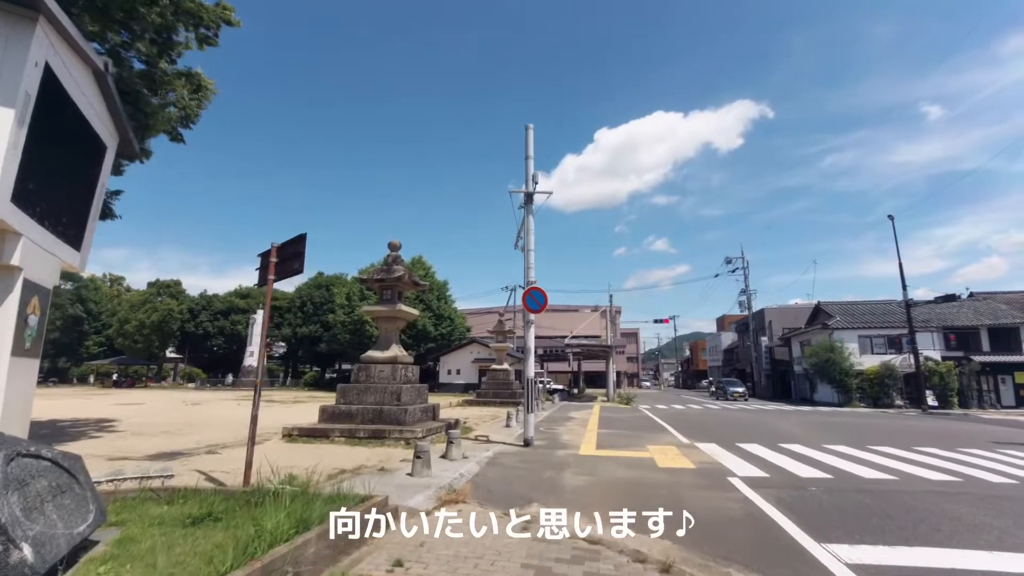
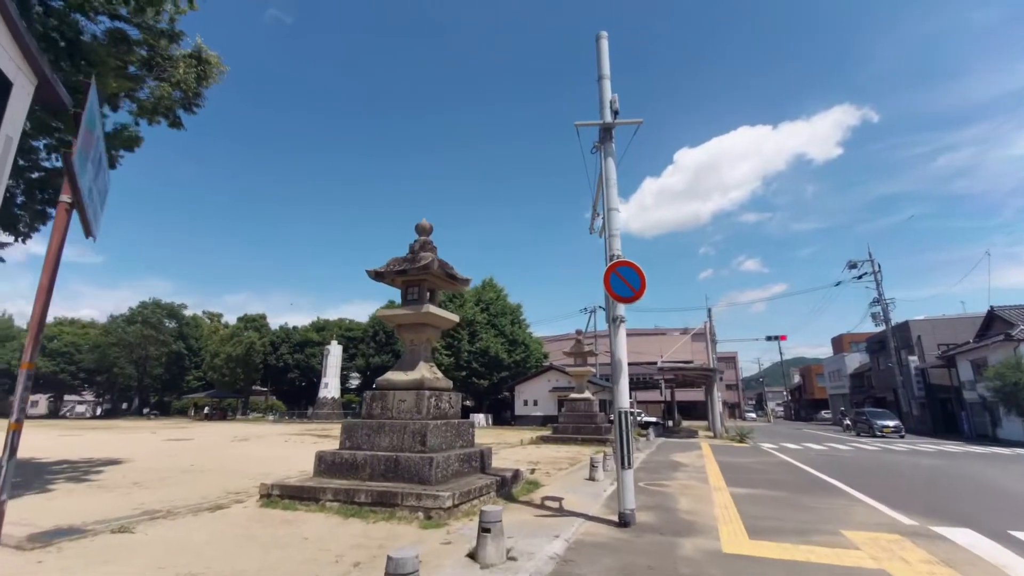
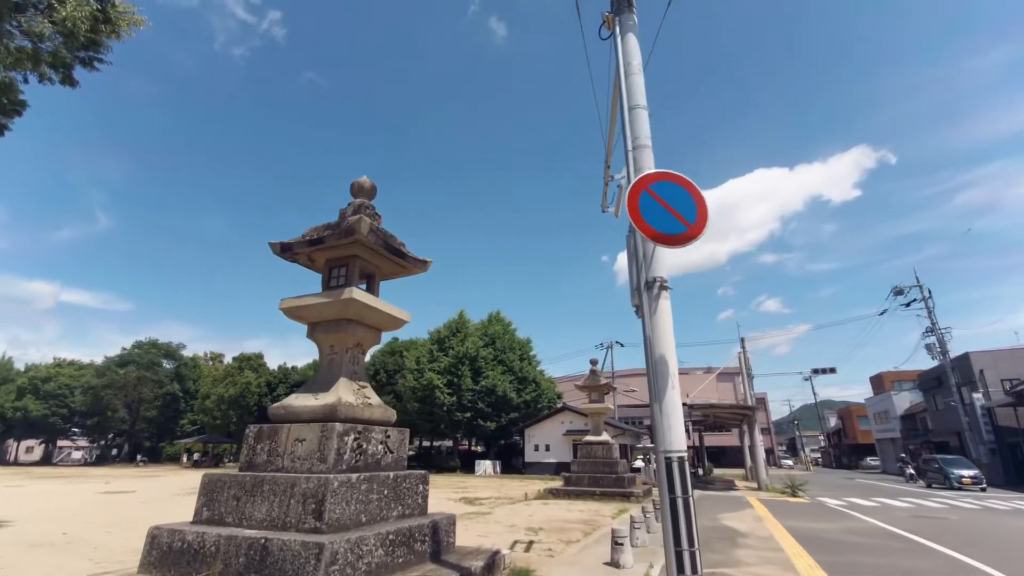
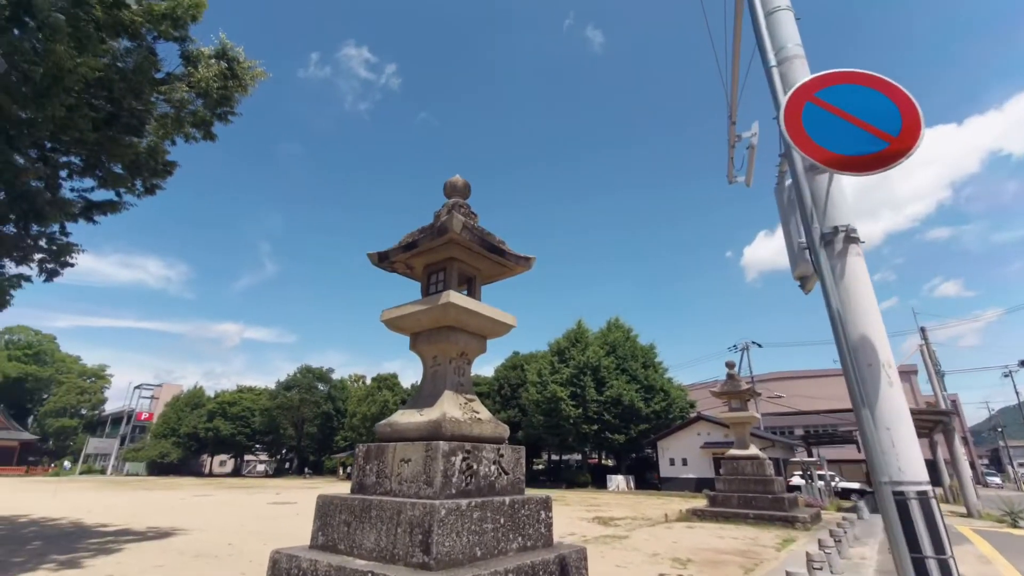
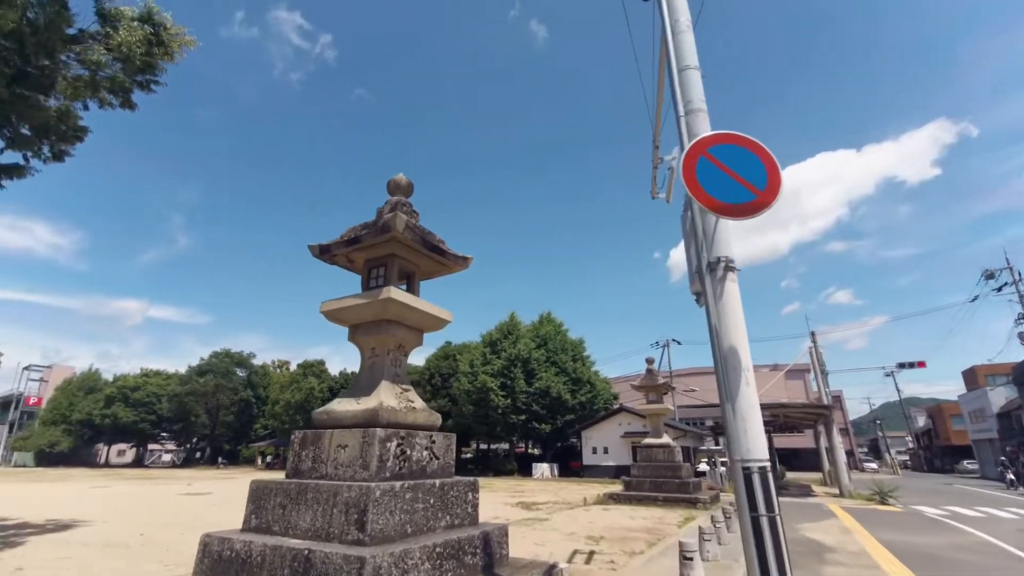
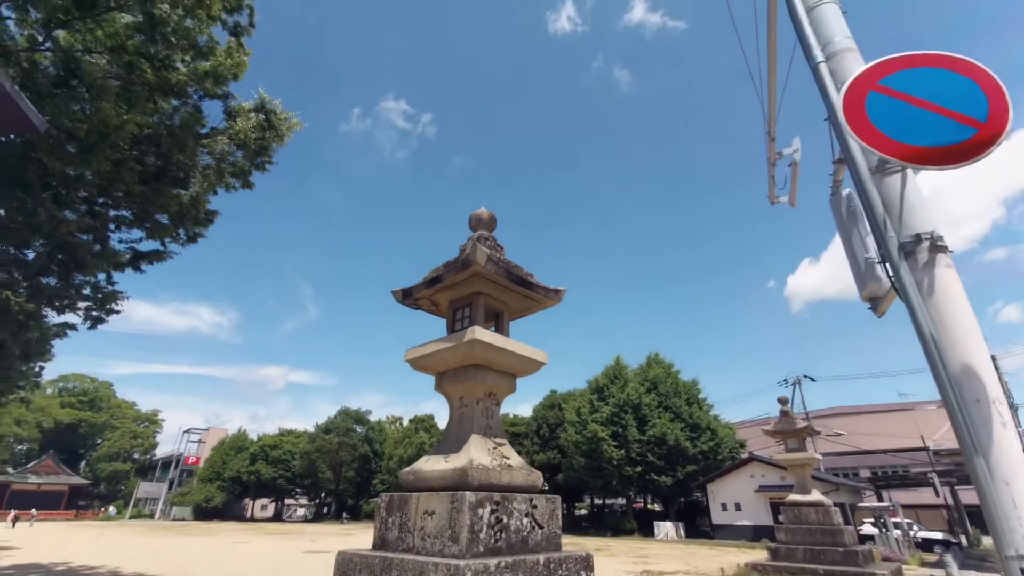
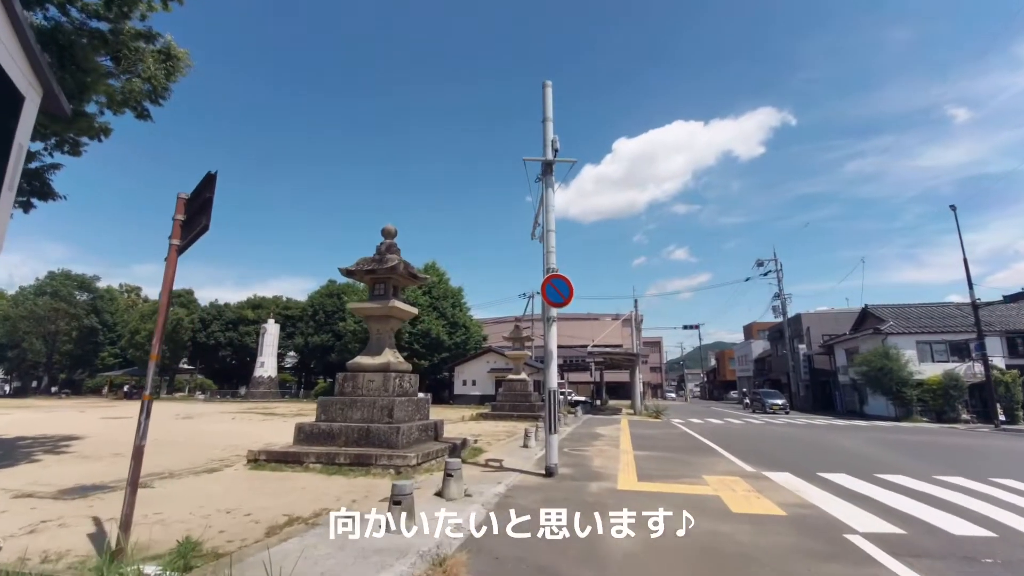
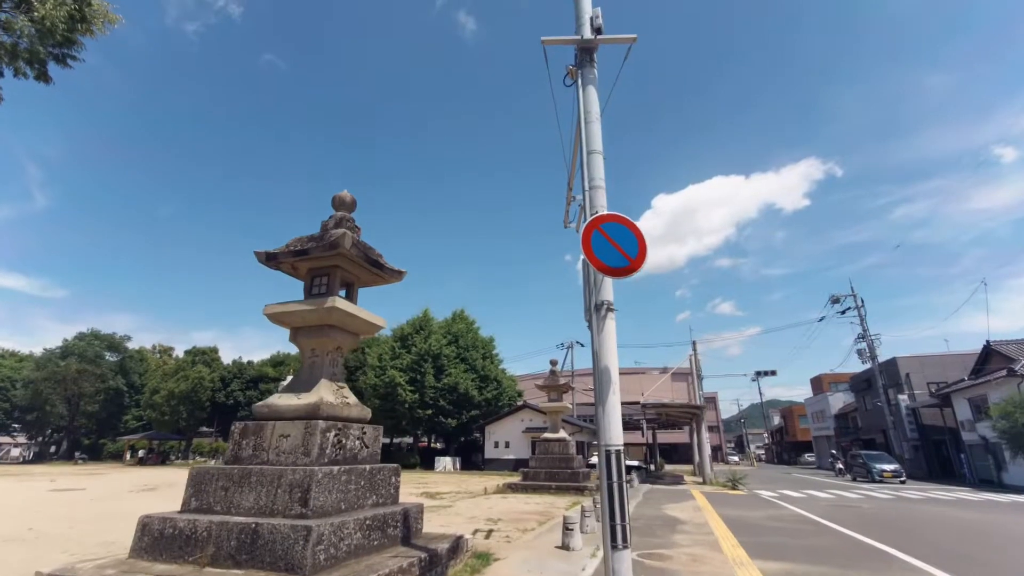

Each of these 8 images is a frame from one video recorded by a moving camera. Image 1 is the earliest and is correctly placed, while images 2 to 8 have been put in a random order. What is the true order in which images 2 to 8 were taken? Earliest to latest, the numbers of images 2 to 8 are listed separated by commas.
7, 2, 8, 3, 5, 4, 6
